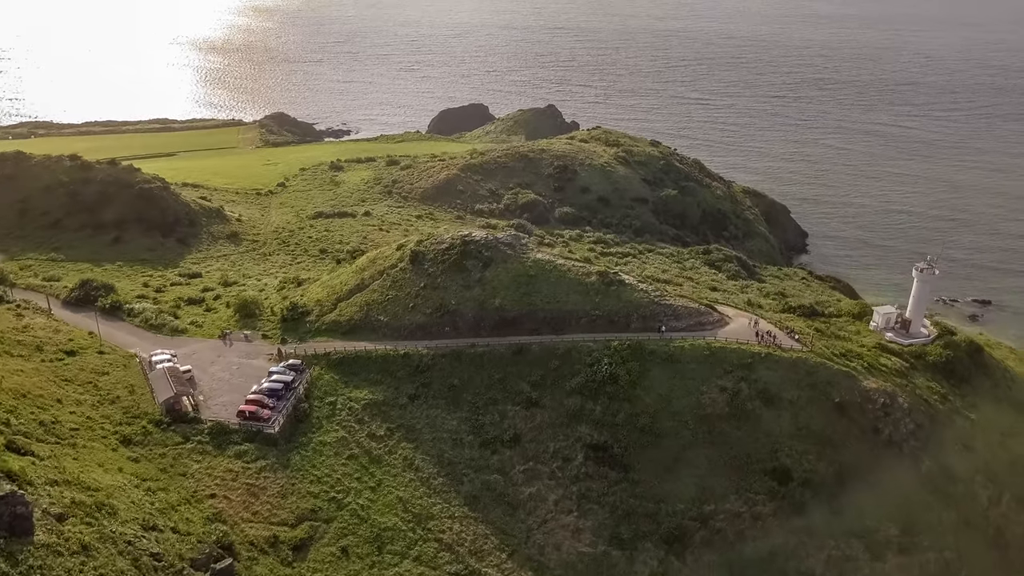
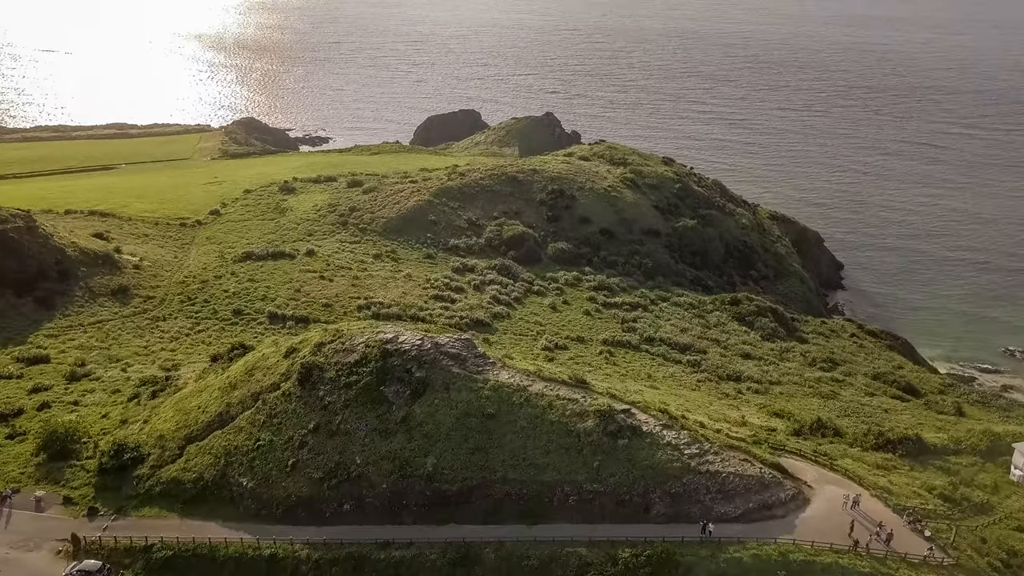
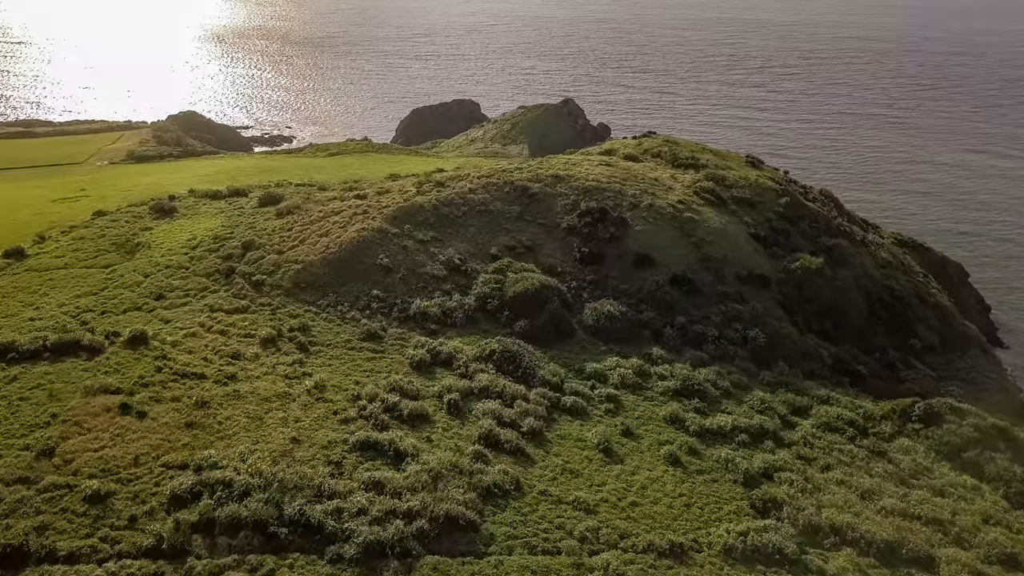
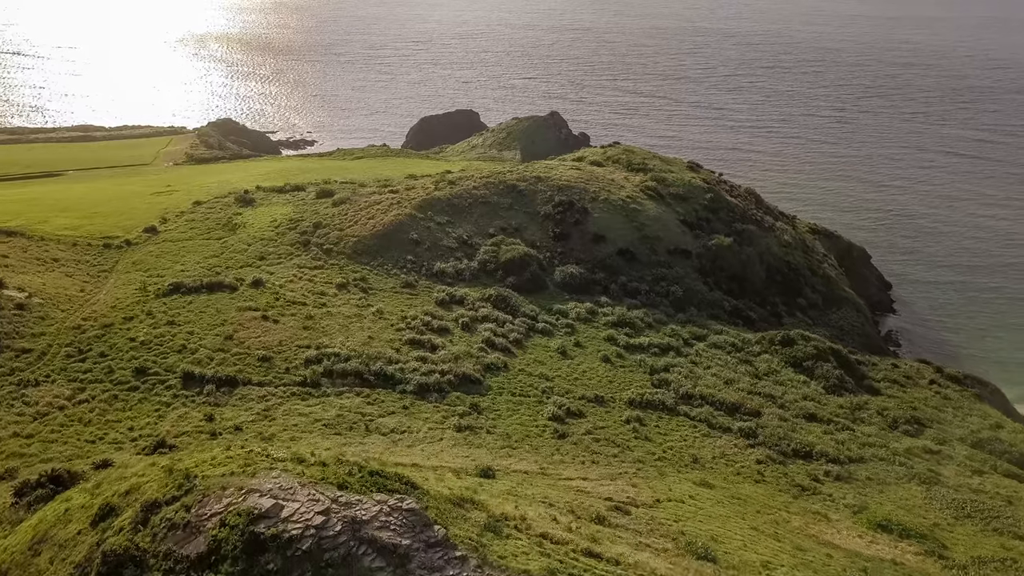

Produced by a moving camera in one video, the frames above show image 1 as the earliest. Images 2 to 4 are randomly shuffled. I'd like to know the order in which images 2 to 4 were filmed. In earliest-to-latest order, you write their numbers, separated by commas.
2, 4, 3
